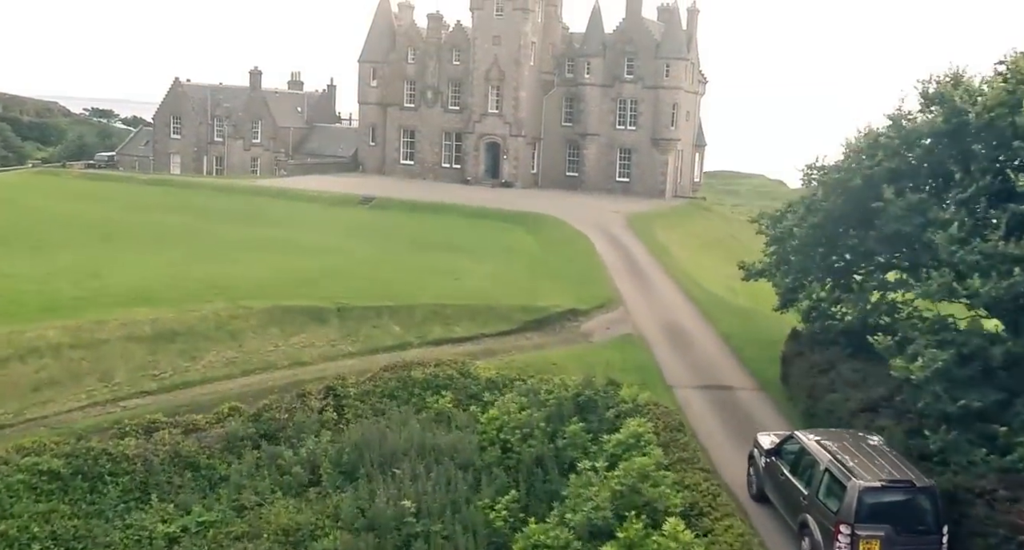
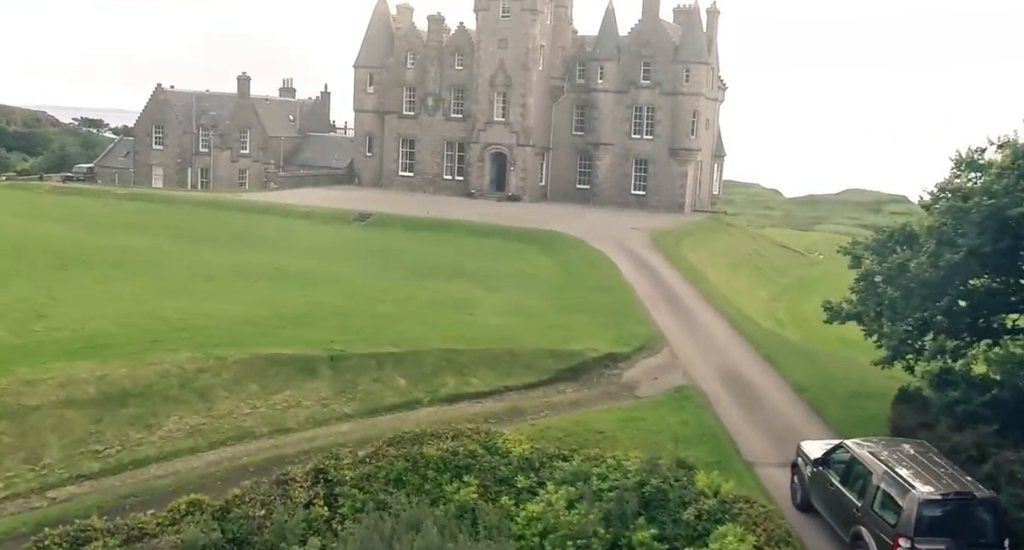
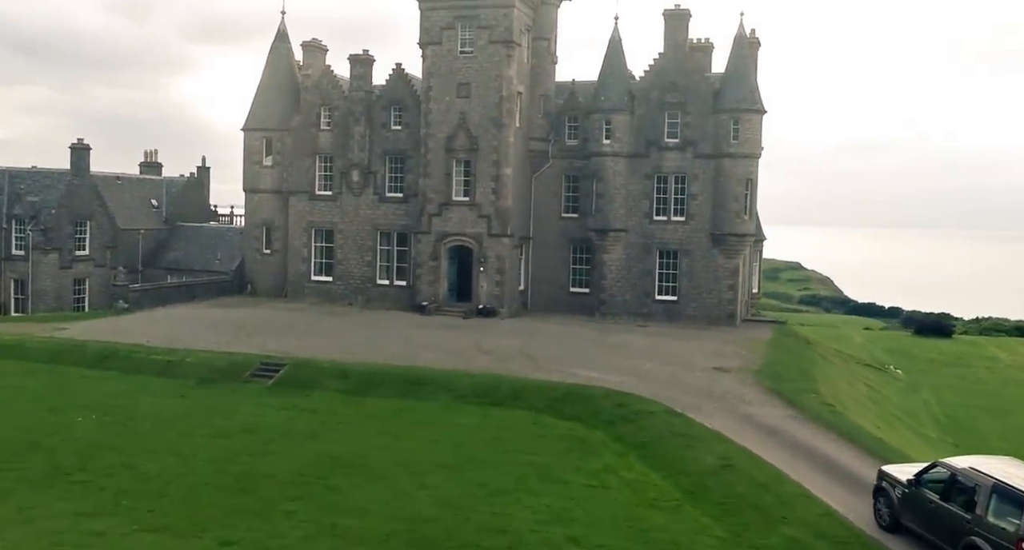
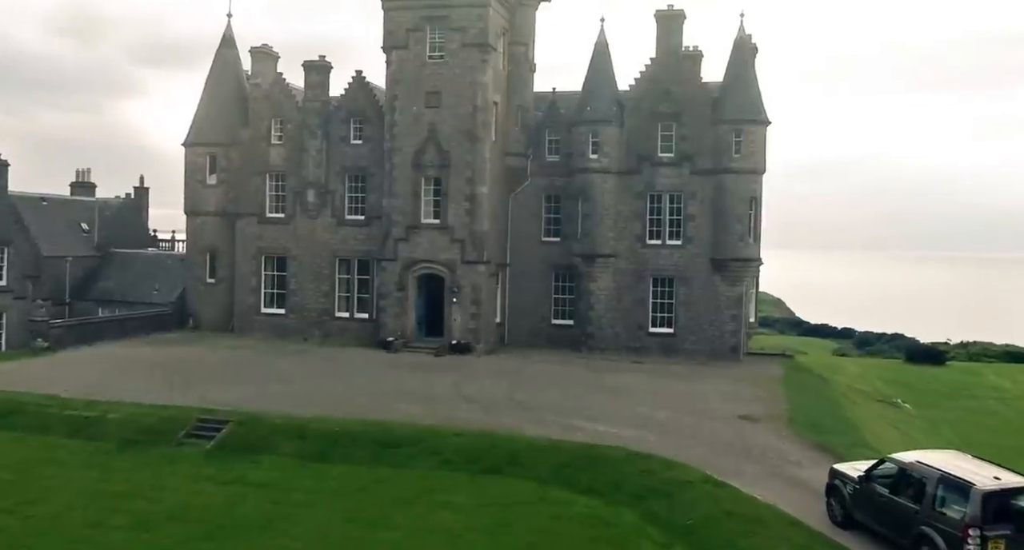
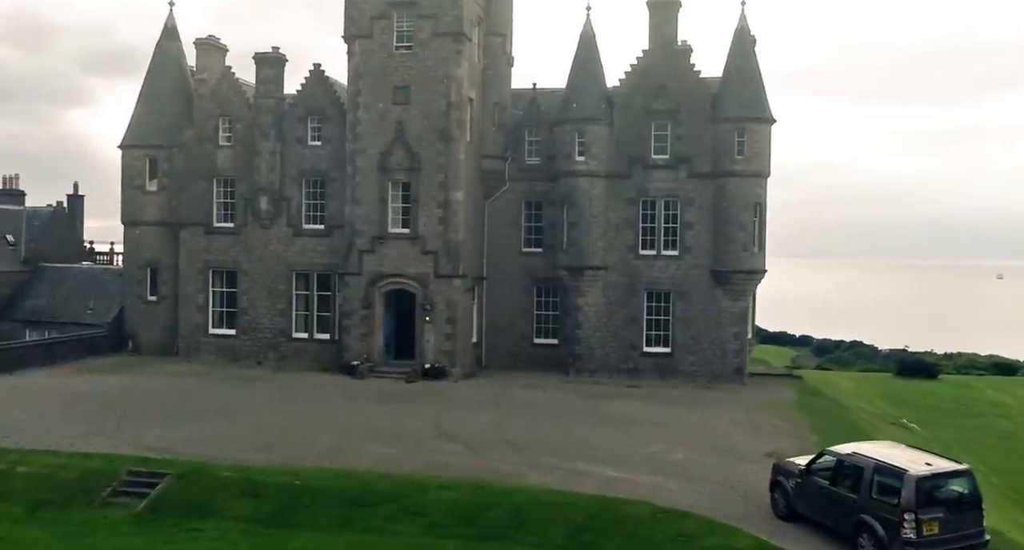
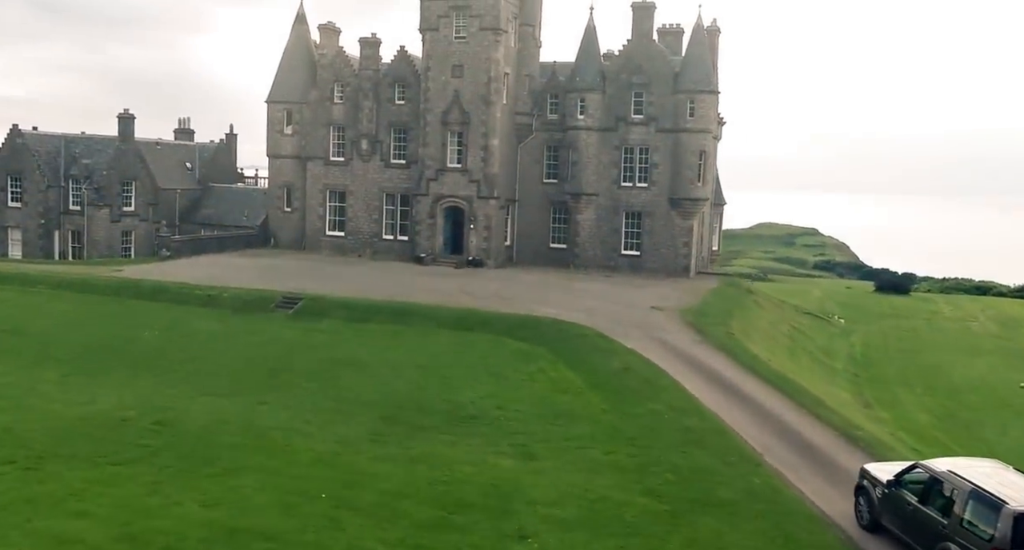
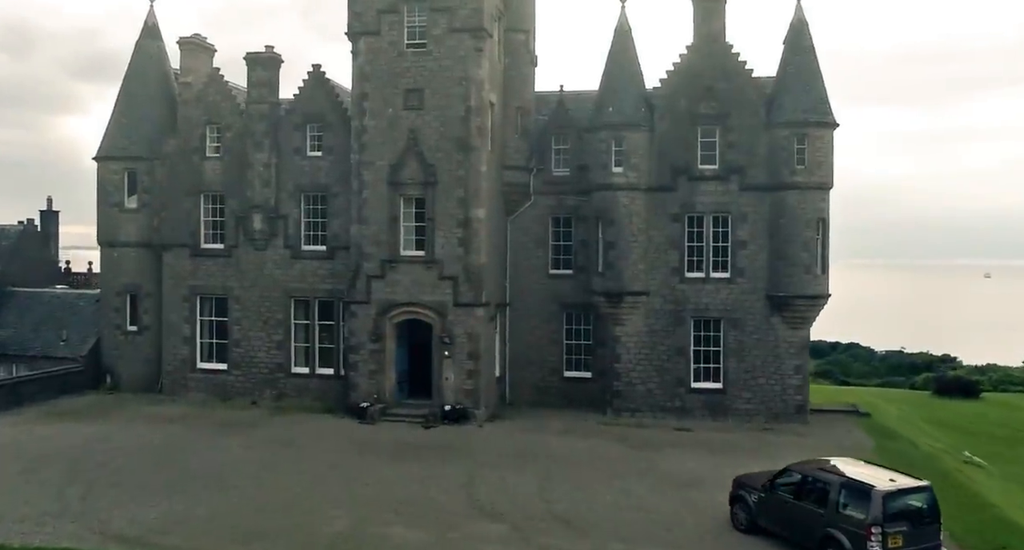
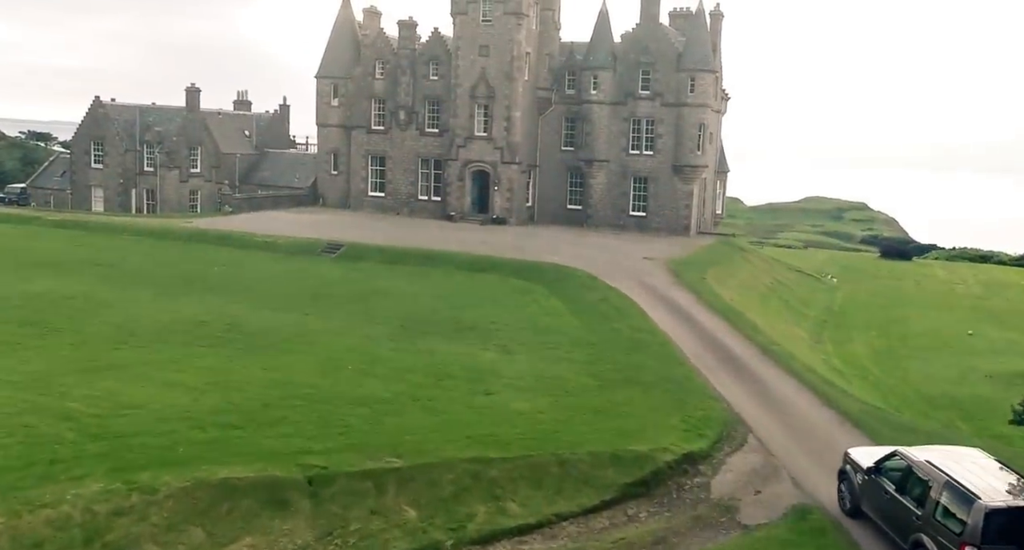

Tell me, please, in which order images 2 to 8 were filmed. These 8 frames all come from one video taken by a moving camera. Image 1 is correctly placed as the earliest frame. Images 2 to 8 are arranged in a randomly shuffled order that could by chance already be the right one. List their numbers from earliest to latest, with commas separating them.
2, 8, 6, 3, 4, 5, 7
